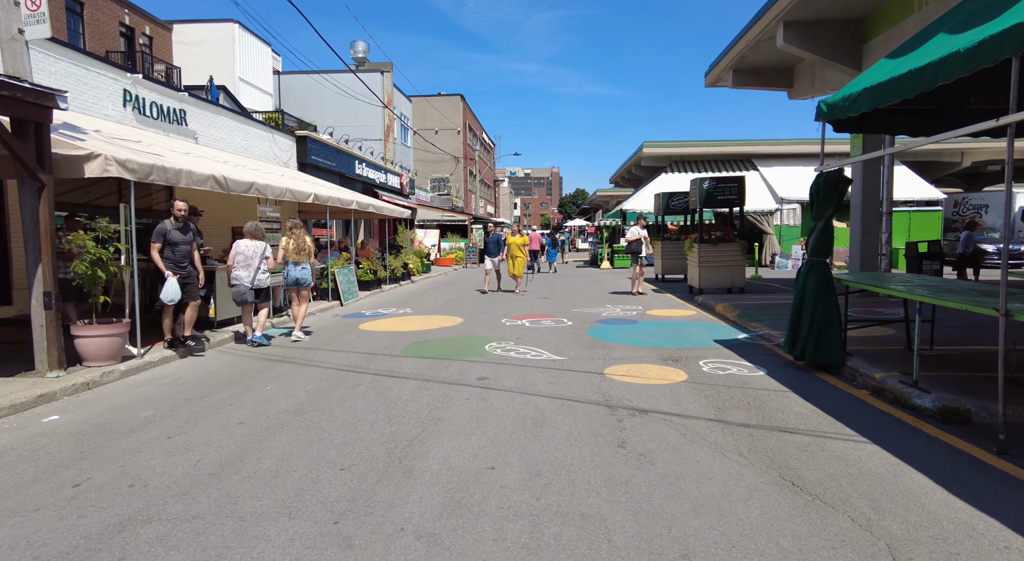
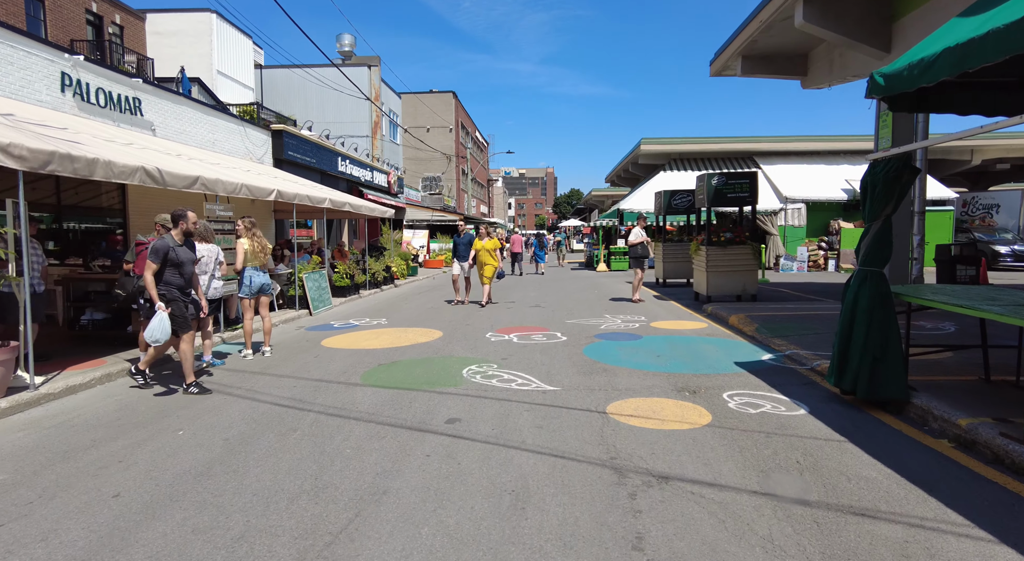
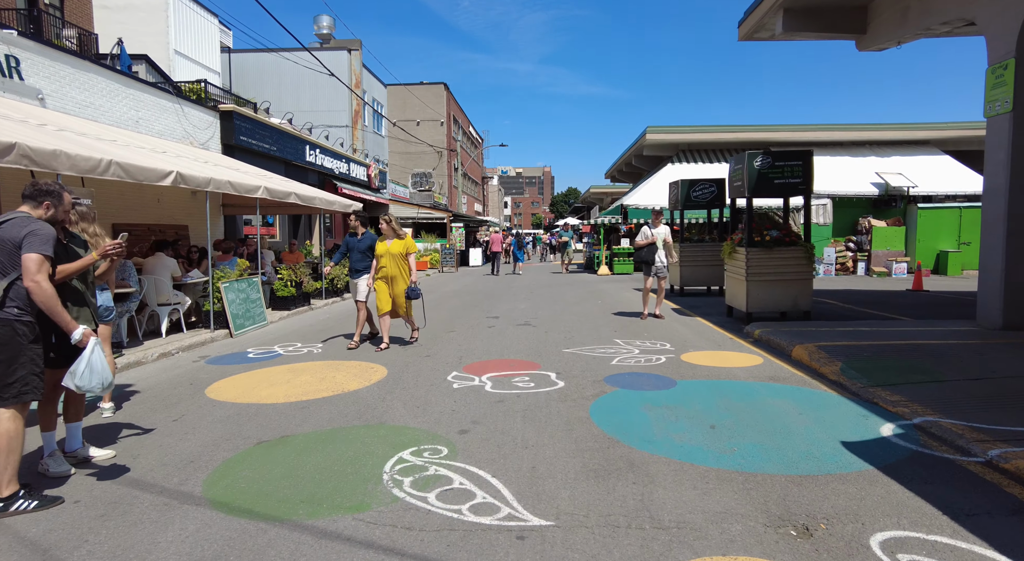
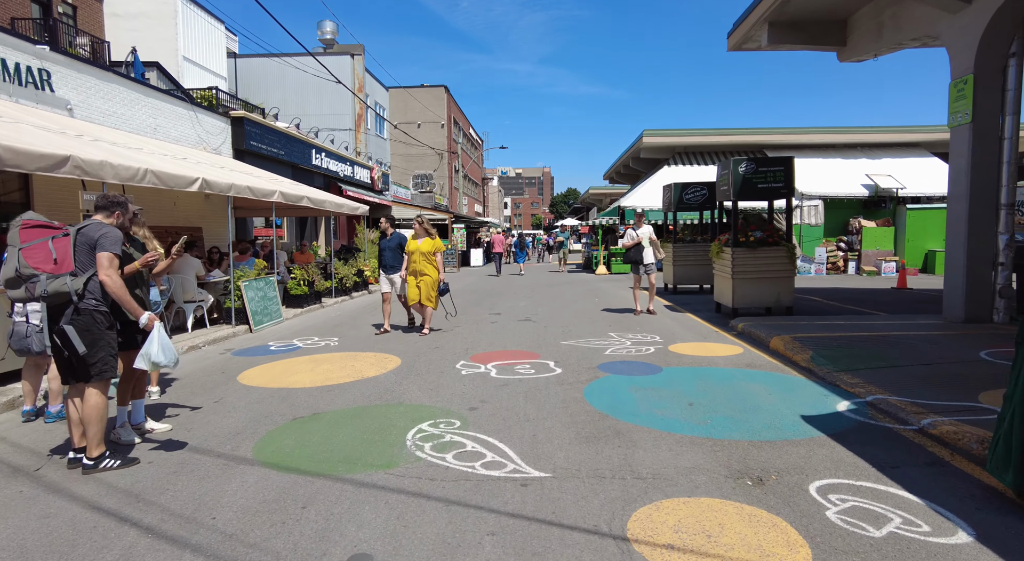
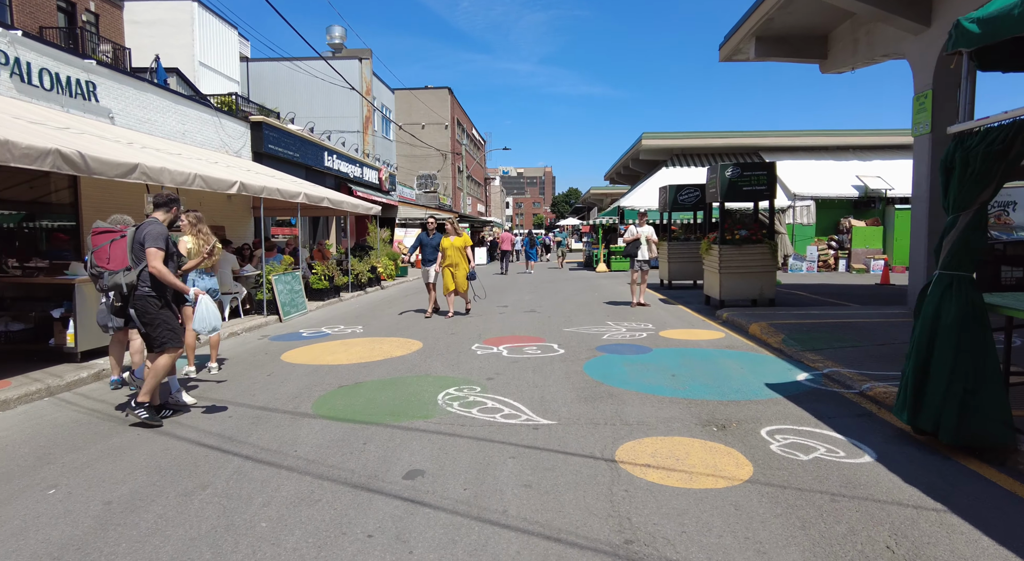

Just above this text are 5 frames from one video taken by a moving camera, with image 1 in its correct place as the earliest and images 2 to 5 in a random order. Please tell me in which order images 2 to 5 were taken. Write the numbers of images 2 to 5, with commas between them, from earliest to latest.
2, 5, 4, 3
